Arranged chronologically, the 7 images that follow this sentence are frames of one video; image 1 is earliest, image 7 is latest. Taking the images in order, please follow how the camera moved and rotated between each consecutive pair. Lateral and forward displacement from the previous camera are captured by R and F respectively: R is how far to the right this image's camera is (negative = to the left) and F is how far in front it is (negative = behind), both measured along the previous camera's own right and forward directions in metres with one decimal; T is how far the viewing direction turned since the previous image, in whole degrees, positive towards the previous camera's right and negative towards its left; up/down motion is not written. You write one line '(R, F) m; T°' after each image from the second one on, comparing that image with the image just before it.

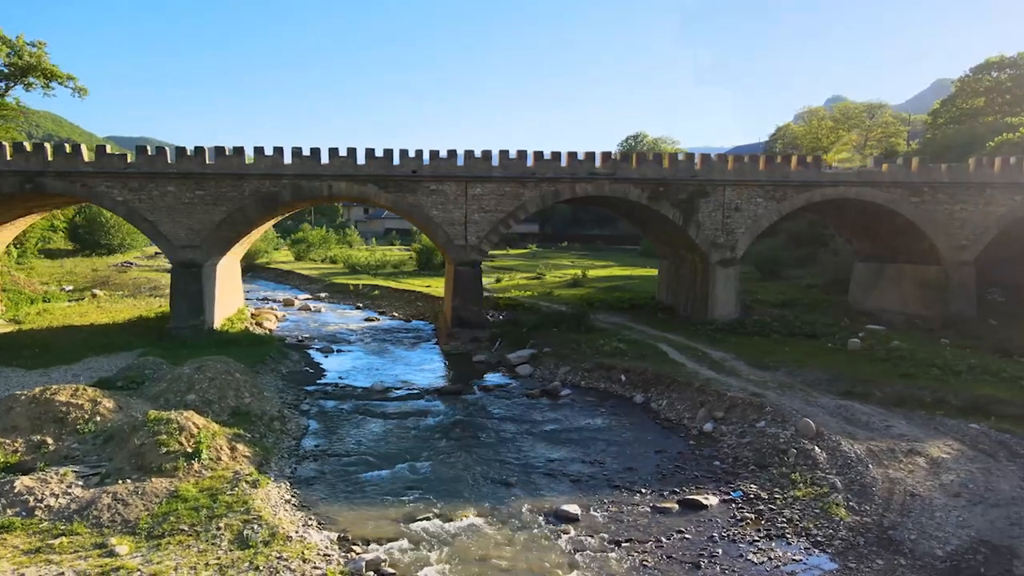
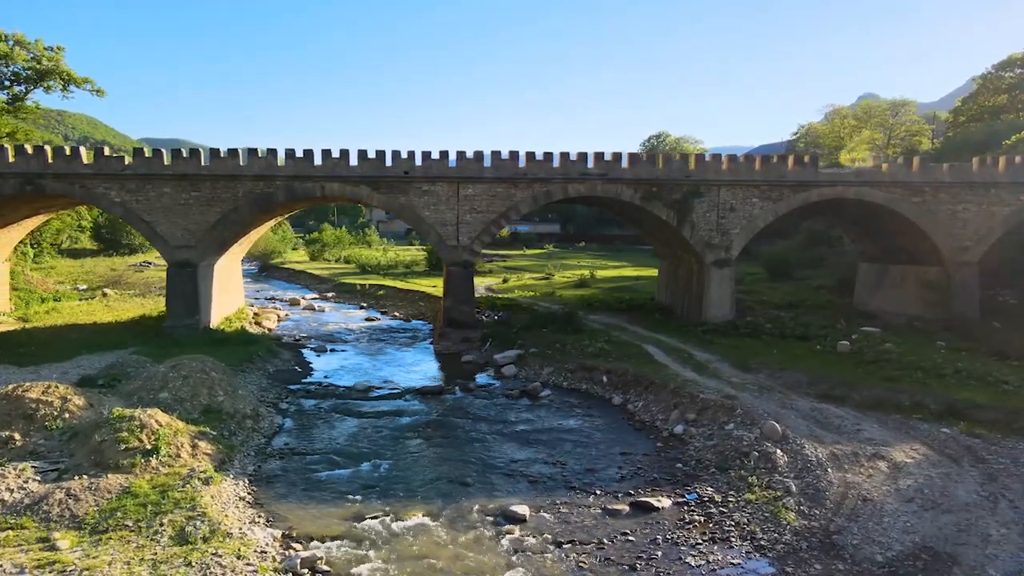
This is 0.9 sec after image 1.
(+1.1, 0.0) m; -2°
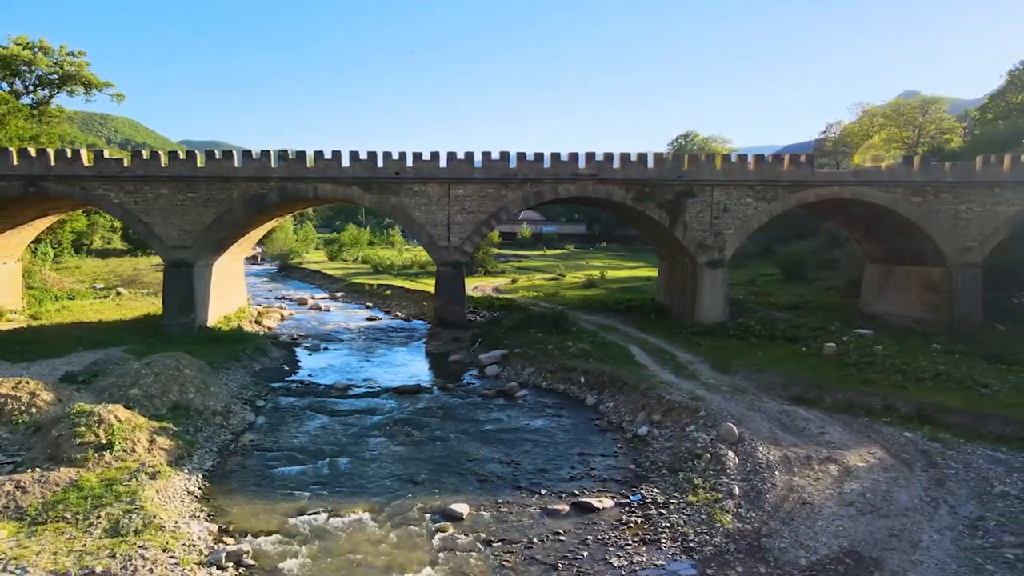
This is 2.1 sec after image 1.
(+1.4, 0.0) m; -2°
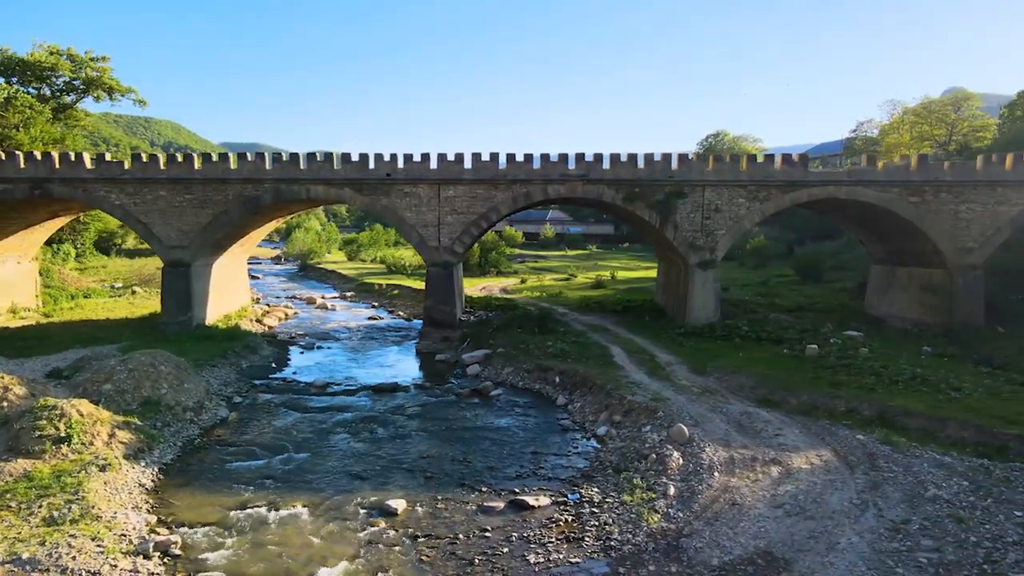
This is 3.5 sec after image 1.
(+1.5, -0.1) m; -2°
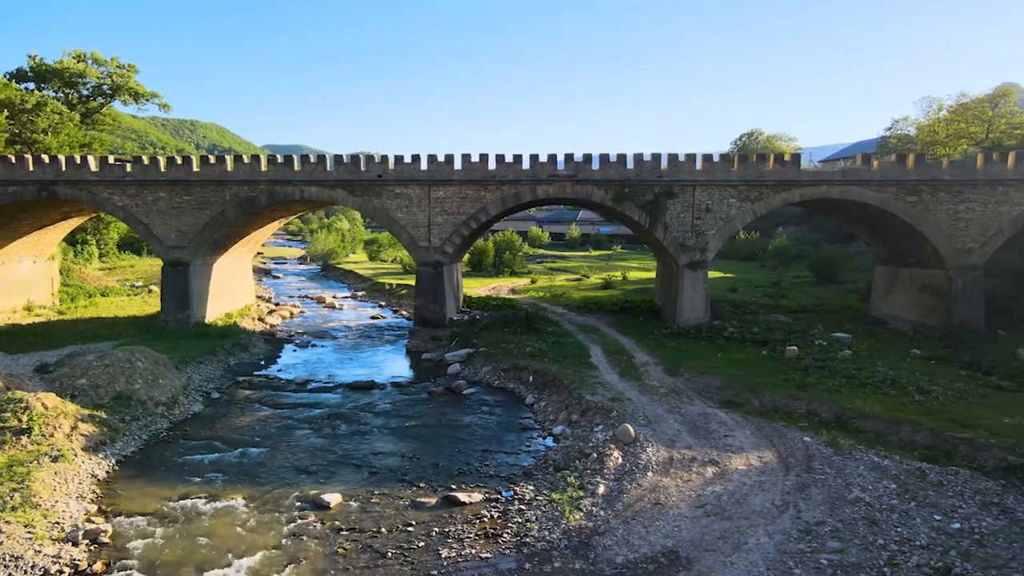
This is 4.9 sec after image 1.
(+1.6, -0.1) m; -2°
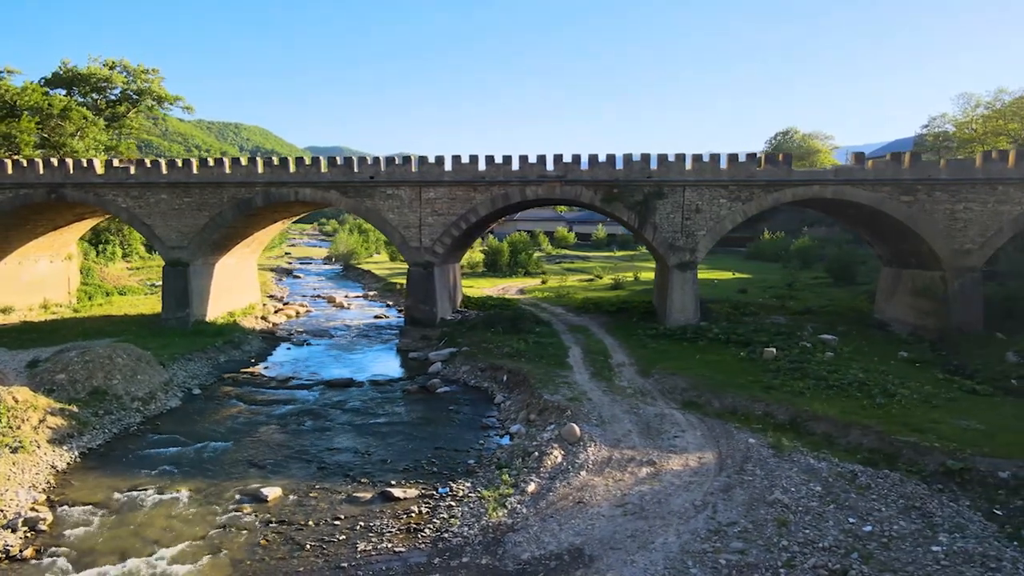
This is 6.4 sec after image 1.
(+1.6, -0.1) m; -2°
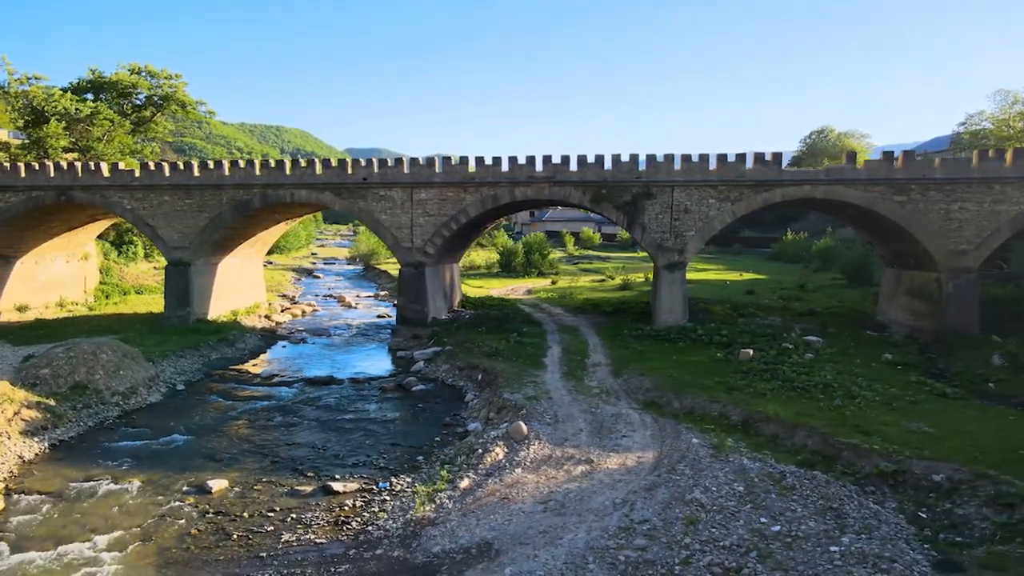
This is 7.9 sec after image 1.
(+1.6, -0.2) m; -2°
